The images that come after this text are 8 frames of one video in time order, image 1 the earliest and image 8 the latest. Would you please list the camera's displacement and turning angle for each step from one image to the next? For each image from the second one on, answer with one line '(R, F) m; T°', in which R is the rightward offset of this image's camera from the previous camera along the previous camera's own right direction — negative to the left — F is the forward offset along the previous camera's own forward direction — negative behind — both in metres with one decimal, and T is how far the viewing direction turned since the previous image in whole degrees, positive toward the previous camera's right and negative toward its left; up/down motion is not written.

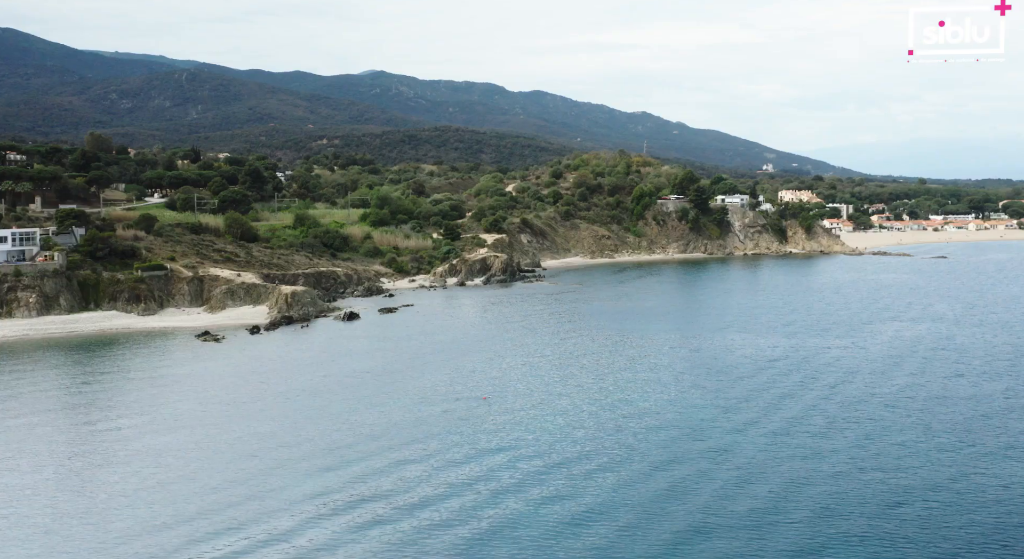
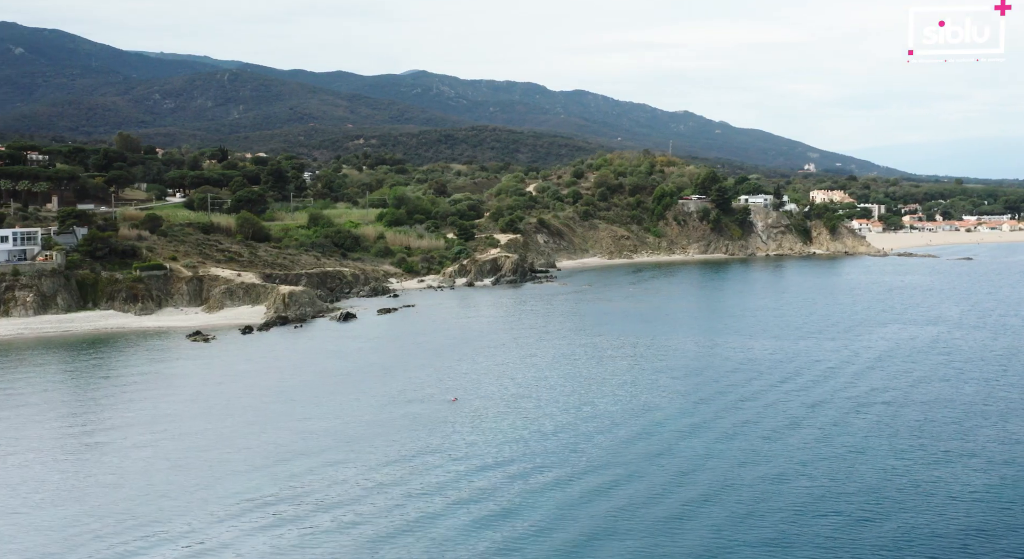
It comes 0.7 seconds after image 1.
(+1.6, 0.0) m; -1°
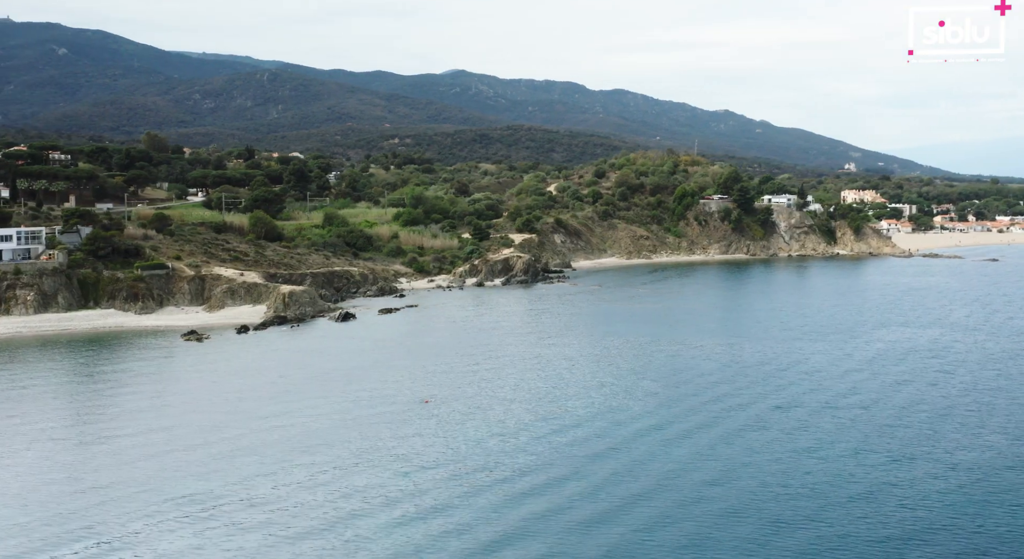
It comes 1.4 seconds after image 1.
(+1.4, 0.0) m; -1°
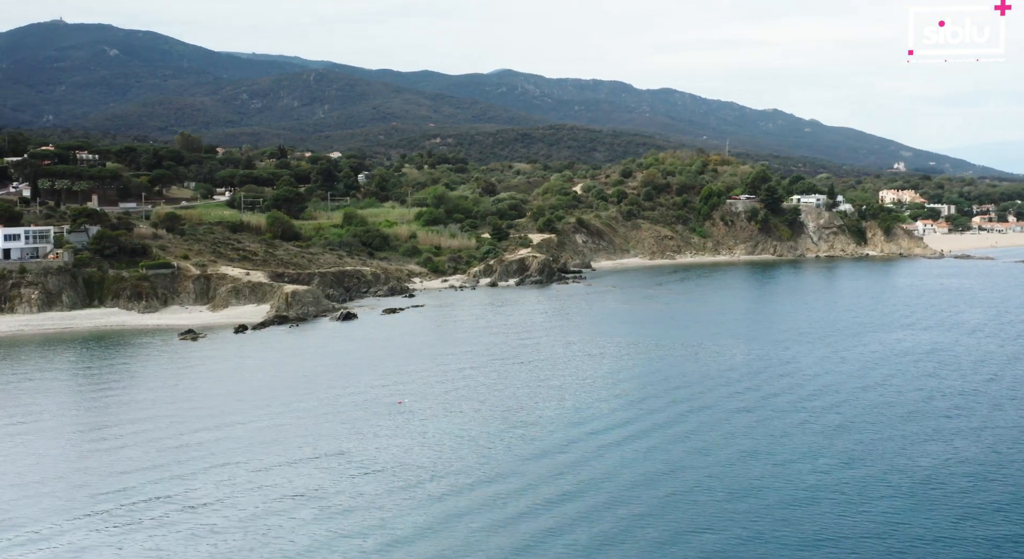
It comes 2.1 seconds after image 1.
(+1.6, -0.1) m; -2°
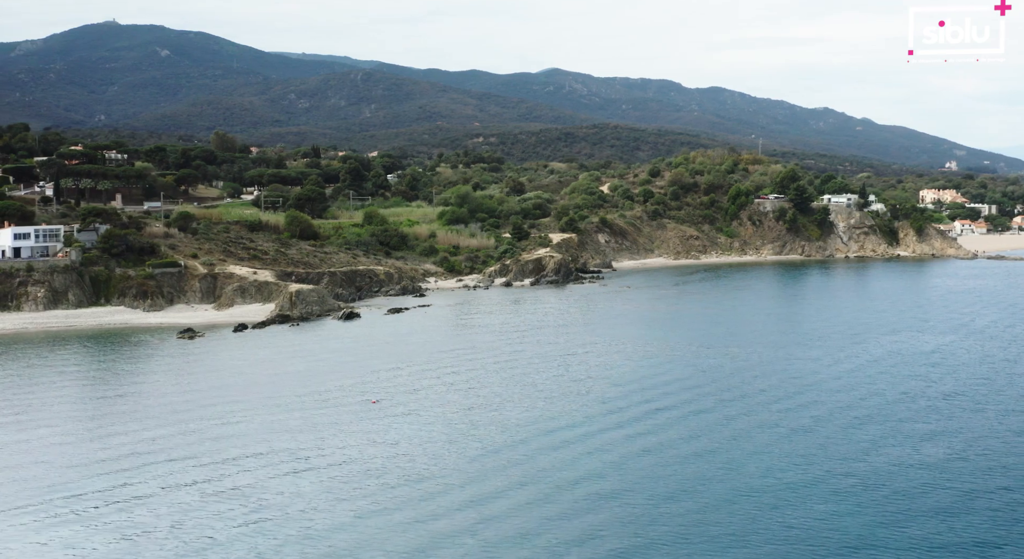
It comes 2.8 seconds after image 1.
(+1.6, -0.1) m; -2°
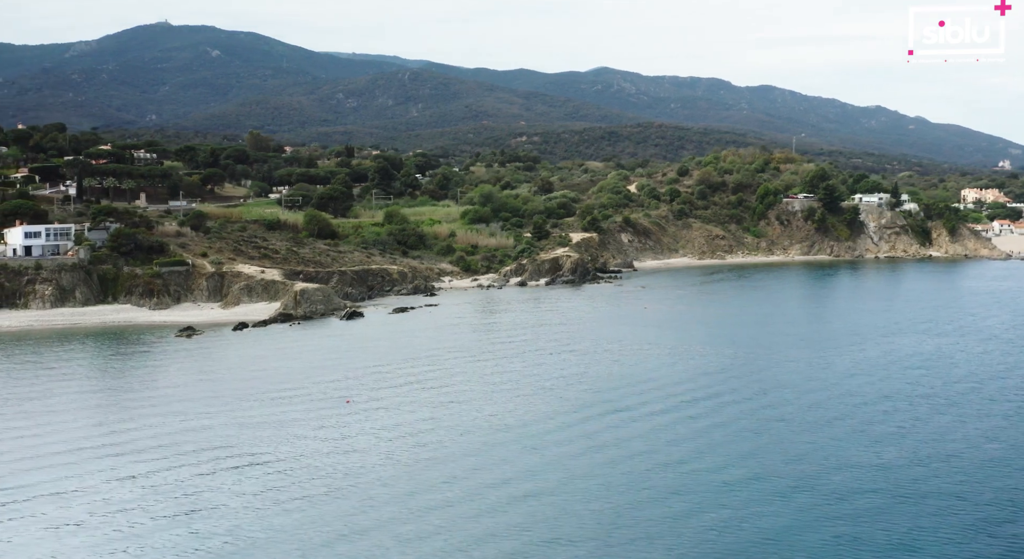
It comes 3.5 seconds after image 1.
(+1.6, -0.2) m; -2°
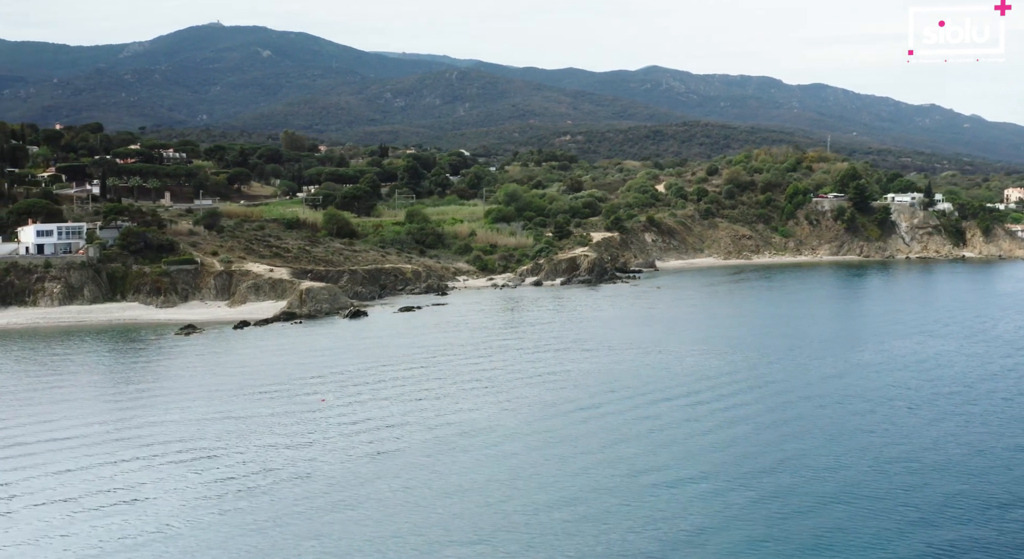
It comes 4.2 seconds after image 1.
(+1.6, -0.2) m; -2°
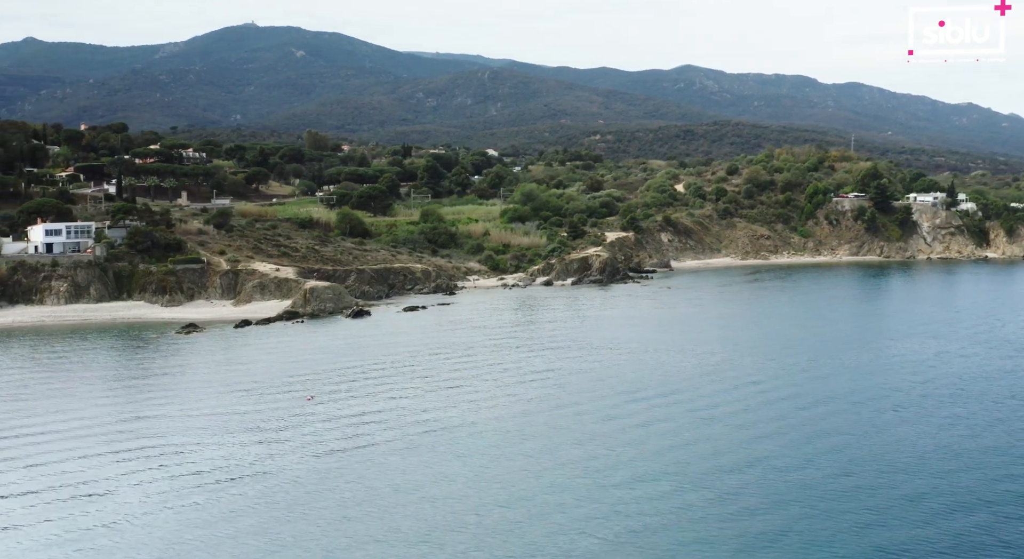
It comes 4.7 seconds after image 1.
(+1.1, -0.2) m; -1°
